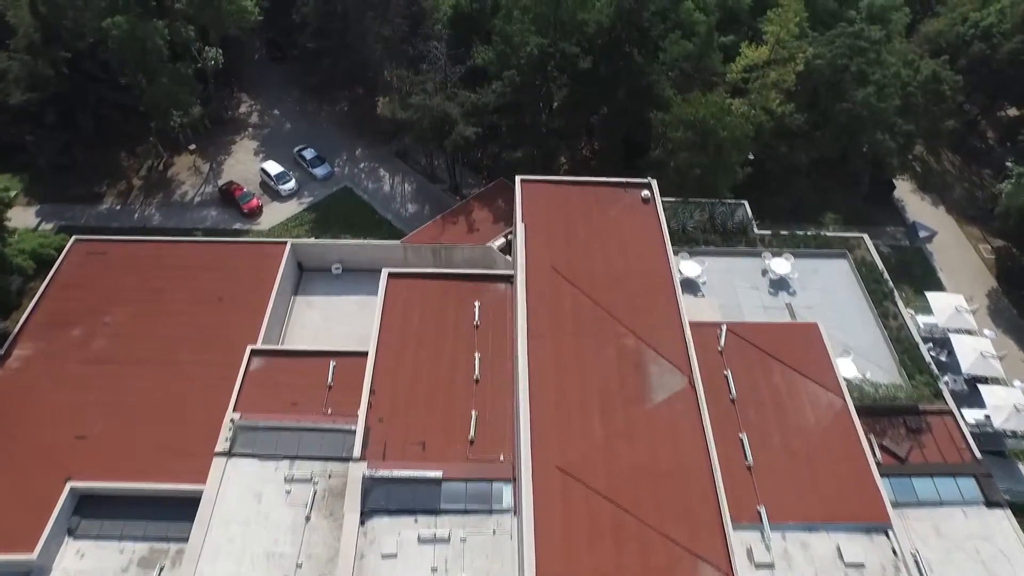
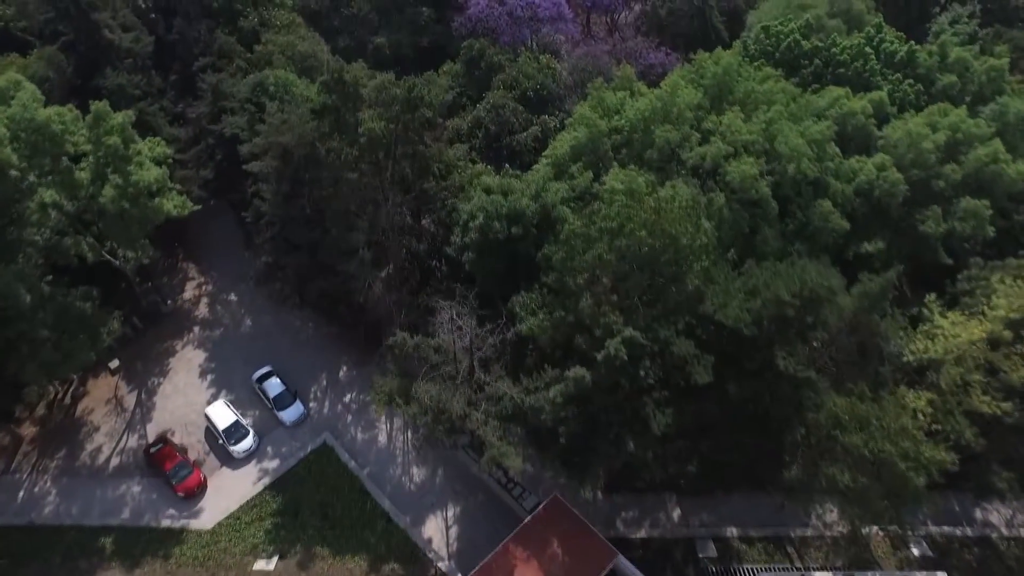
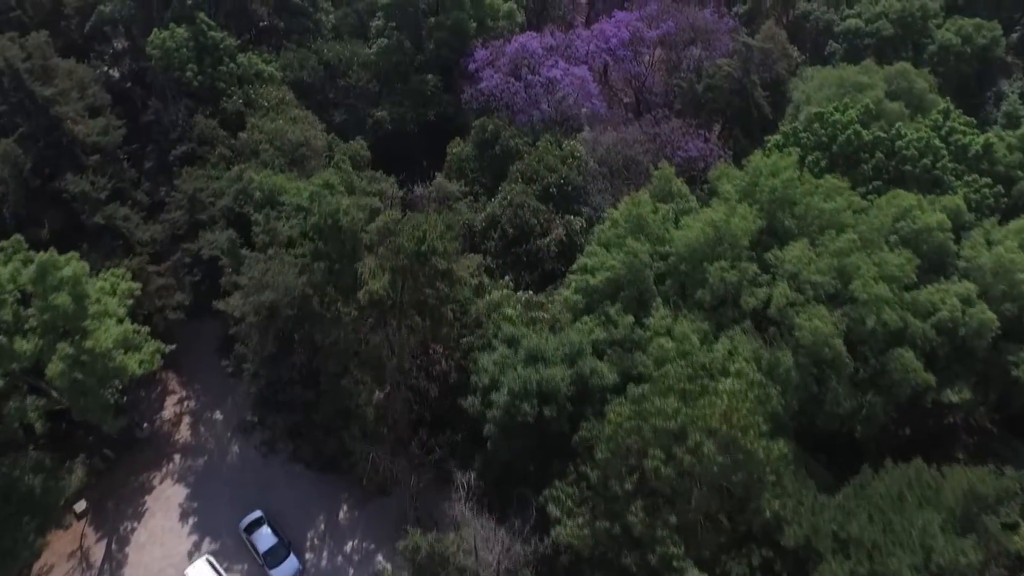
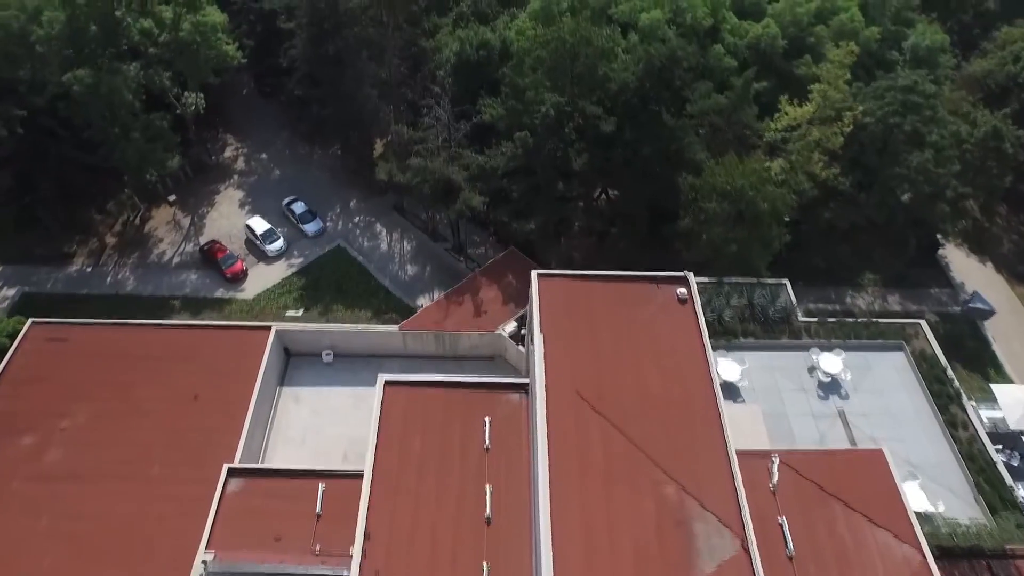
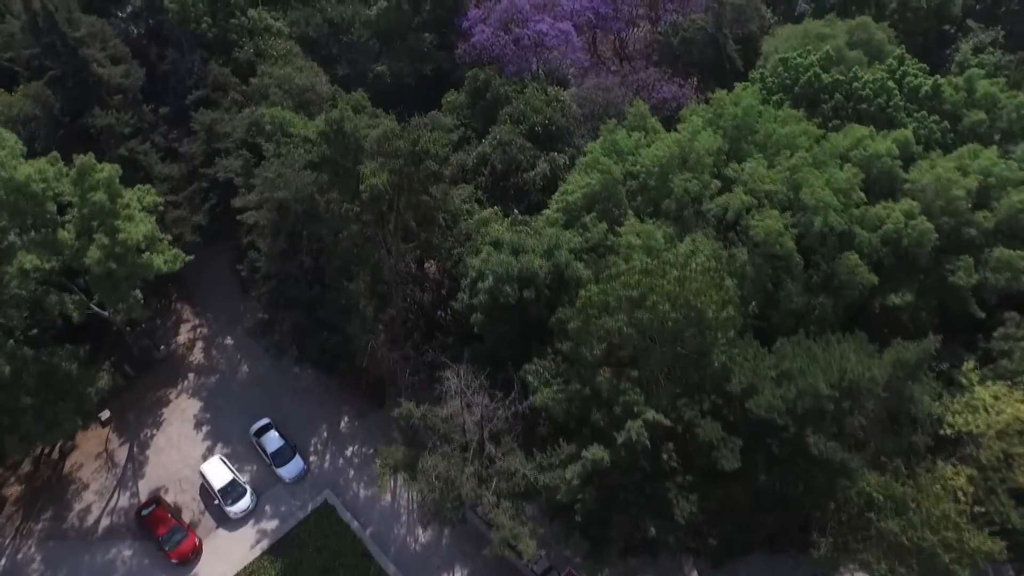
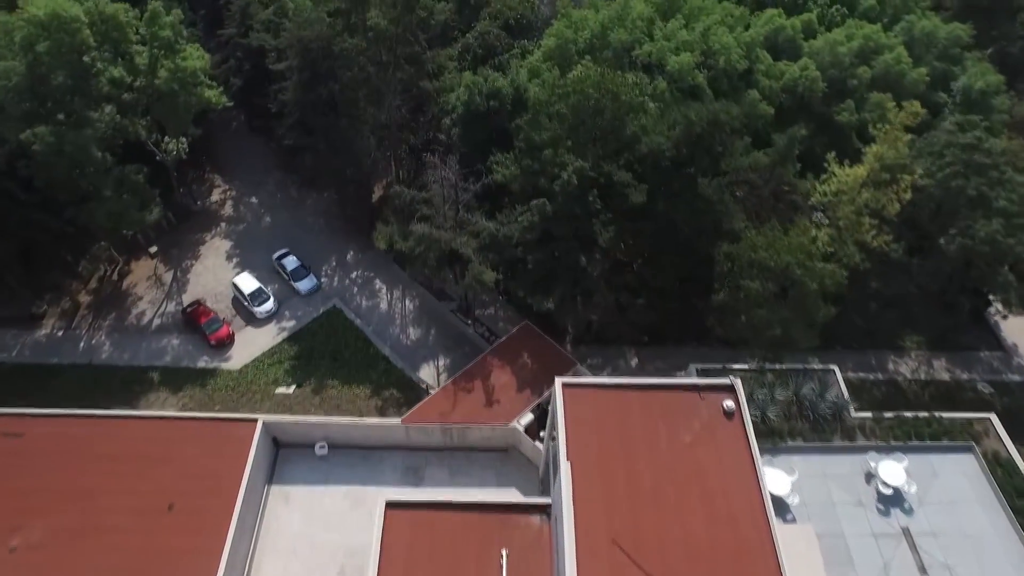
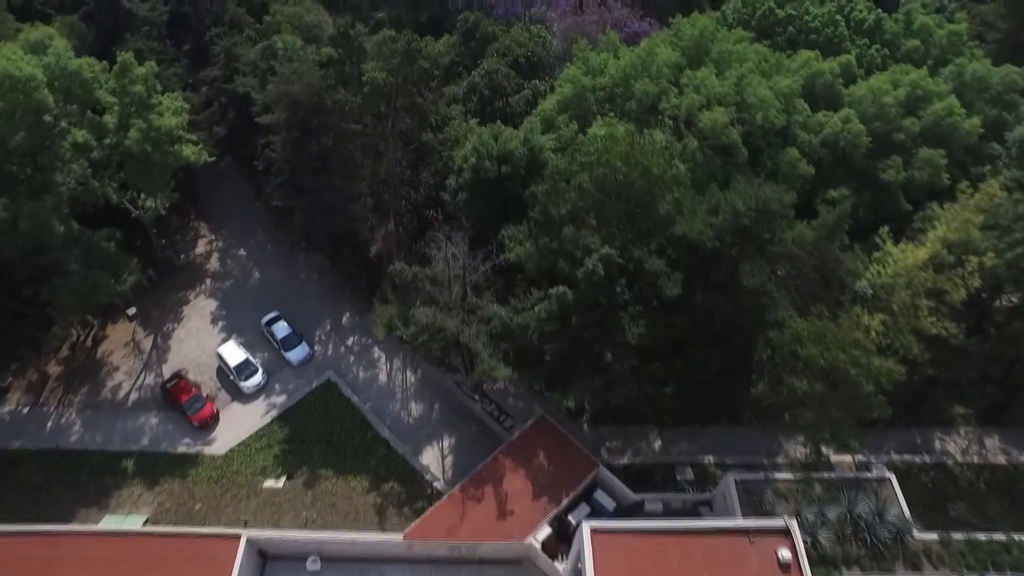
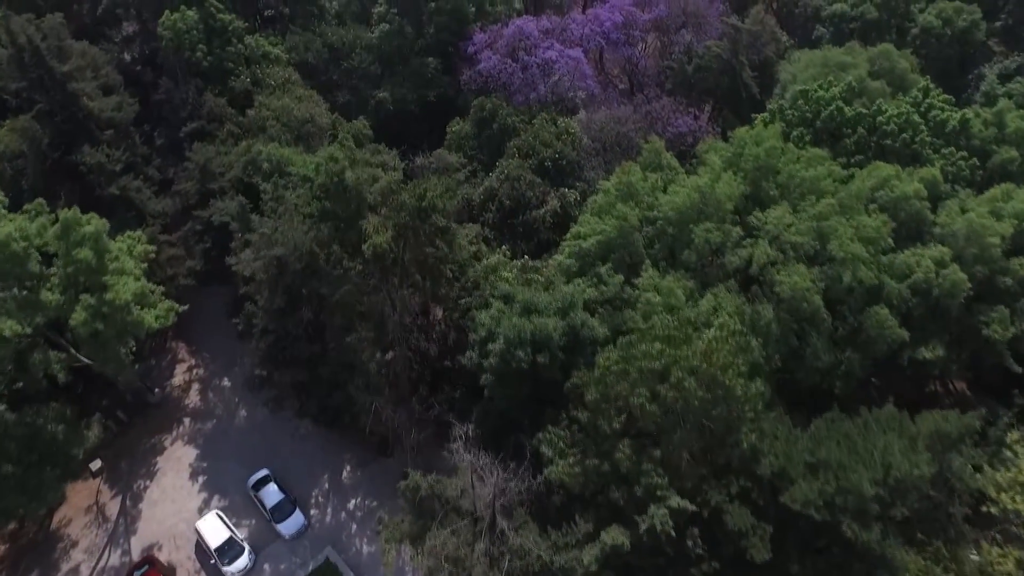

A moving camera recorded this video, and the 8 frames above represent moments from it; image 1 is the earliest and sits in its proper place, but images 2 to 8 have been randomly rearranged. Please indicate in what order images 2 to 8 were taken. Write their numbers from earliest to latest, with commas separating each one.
4, 6, 7, 2, 5, 8, 3
